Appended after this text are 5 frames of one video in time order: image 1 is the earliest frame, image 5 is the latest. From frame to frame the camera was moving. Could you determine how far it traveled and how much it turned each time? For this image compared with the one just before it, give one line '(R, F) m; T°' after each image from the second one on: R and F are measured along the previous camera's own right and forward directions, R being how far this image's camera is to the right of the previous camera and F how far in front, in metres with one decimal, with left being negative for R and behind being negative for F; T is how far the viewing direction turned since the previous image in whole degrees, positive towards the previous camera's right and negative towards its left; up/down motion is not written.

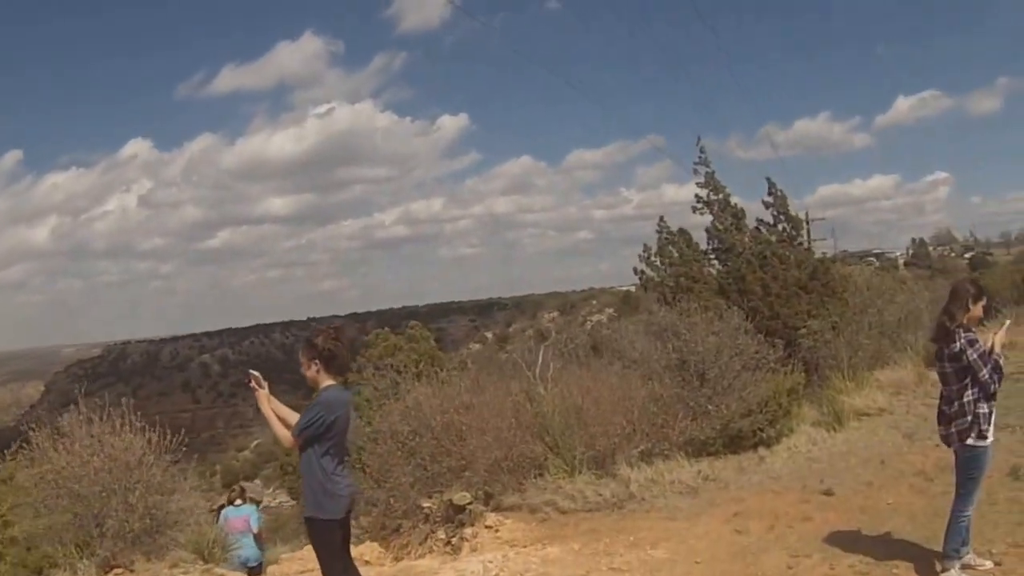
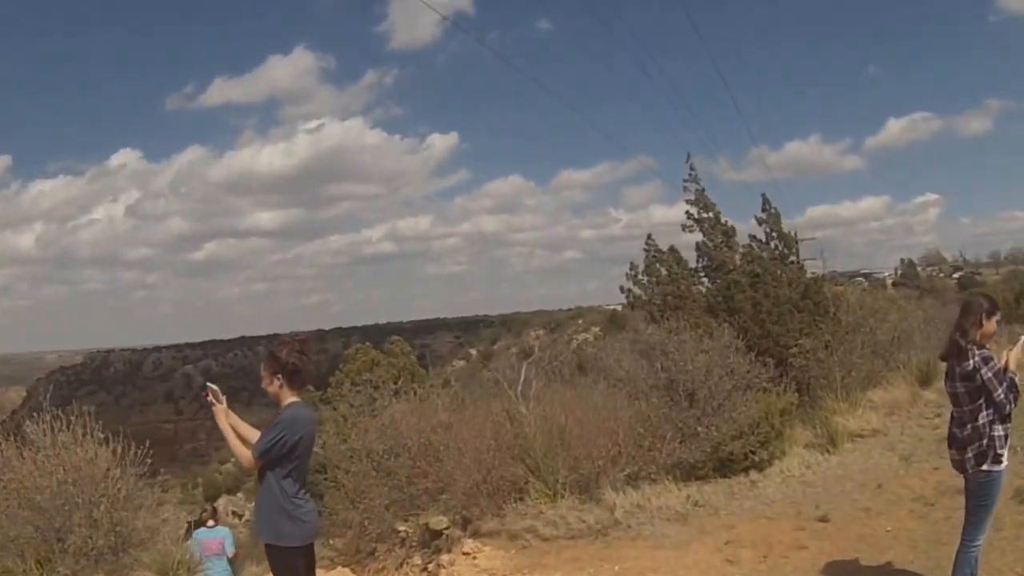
(0.0, +0.5) m; 0°
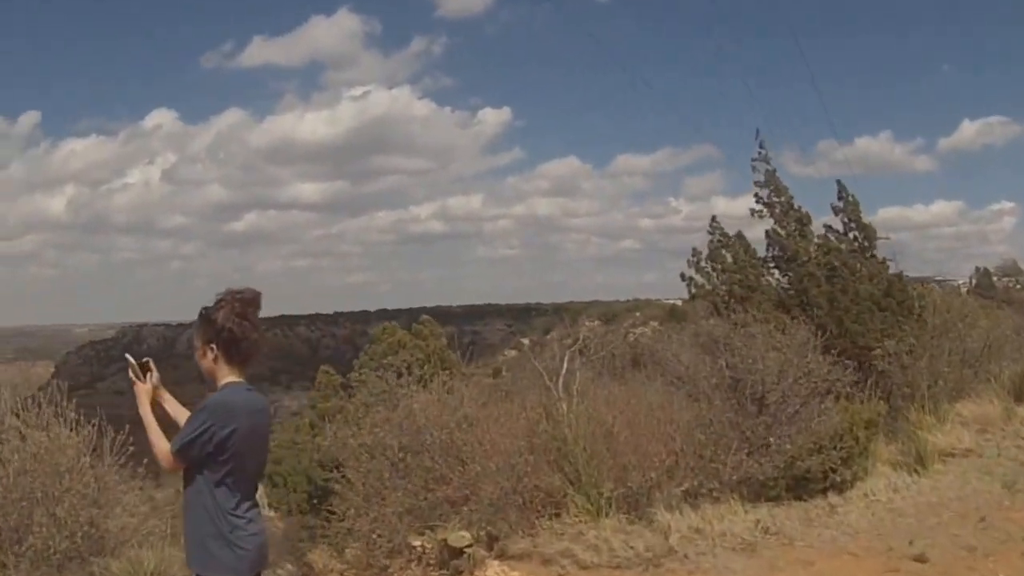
(0.0, +1.4) m; -2°
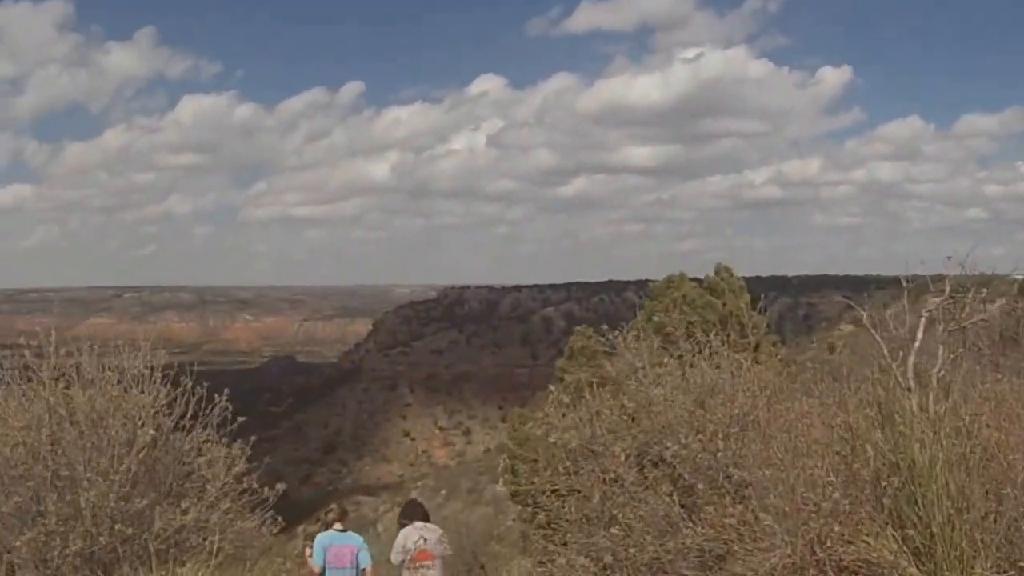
(+0.3, +1.9) m; -10°
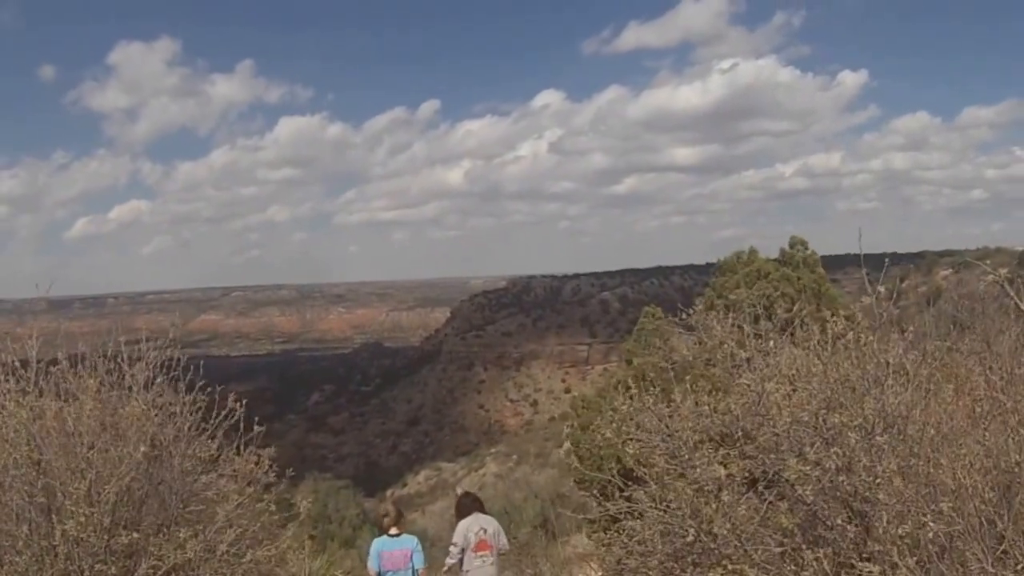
(+0.5, -3.8) m; -3°
